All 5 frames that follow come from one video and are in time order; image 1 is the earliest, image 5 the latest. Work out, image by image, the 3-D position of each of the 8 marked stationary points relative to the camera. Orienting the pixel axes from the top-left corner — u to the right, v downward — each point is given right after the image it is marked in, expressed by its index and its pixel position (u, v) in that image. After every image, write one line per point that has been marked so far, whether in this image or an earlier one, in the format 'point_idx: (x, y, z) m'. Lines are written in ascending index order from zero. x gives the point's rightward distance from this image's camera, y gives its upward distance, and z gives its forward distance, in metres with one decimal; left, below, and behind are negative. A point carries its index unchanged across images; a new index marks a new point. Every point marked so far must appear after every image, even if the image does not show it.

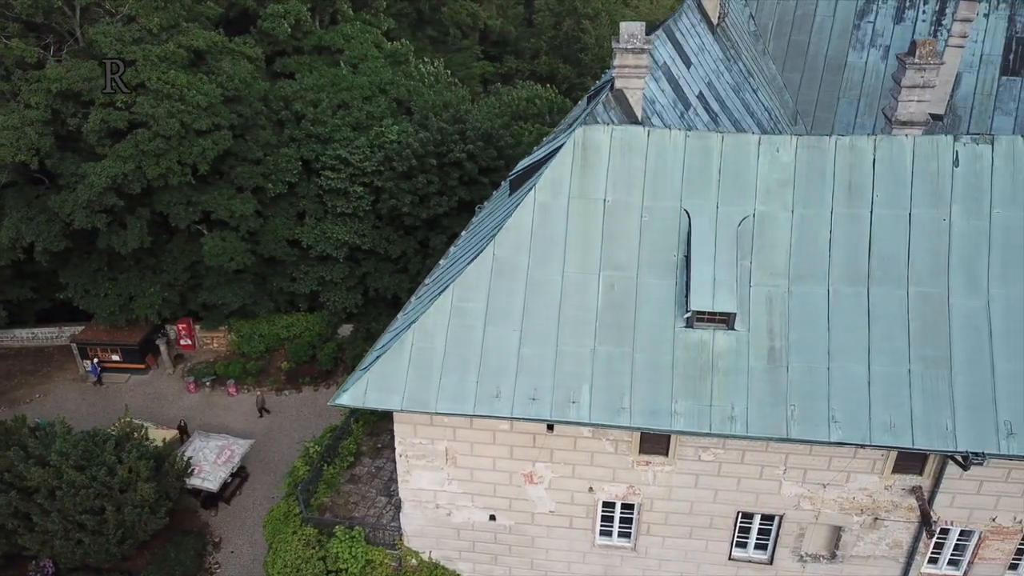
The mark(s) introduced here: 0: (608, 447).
0: (+1.7, -2.8, +17.0) m
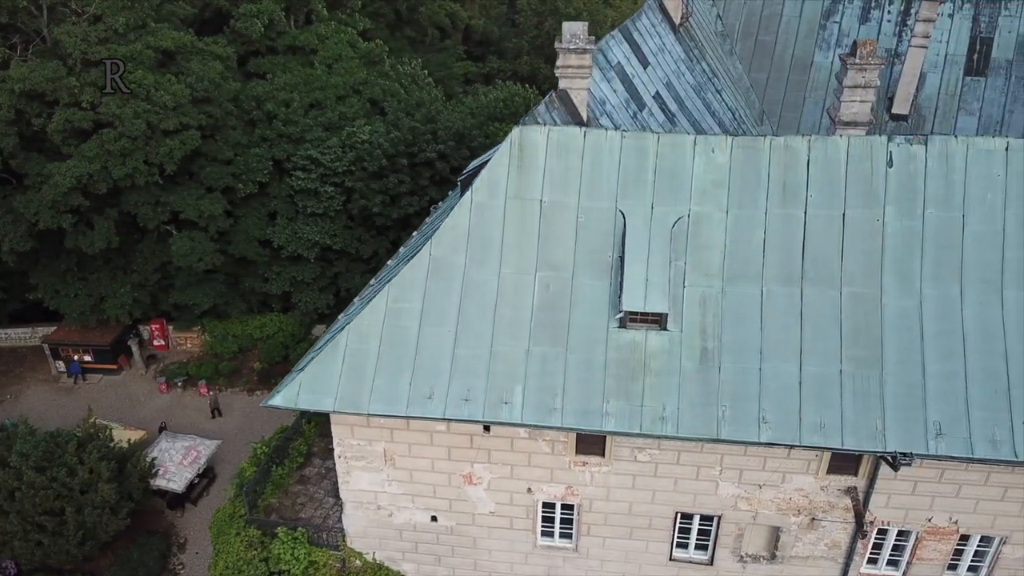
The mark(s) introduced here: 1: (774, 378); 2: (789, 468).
0: (+0.6, -2.8, +17.0) m
1: (+4.3, -1.5, +15.7) m
2: (+4.8, -3.1, +16.6) m
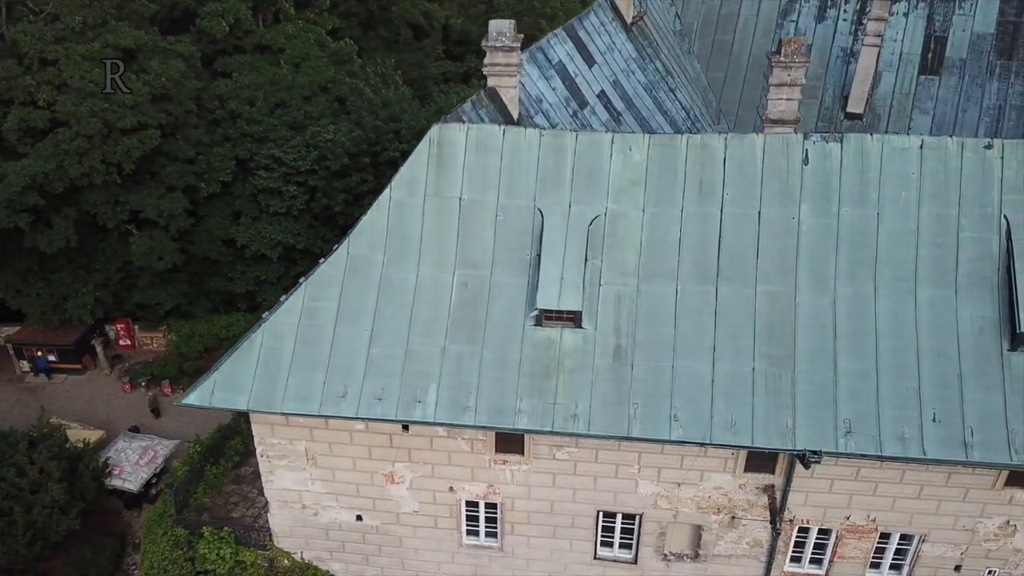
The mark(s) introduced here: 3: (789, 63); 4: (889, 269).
0: (-0.8, -2.8, +17.0) m
1: (+2.8, -1.4, +15.7) m
2: (+3.4, -3.1, +16.6) m
3: (+5.3, +4.3, +18.6) m
4: (+6.3, +0.3, +15.9) m
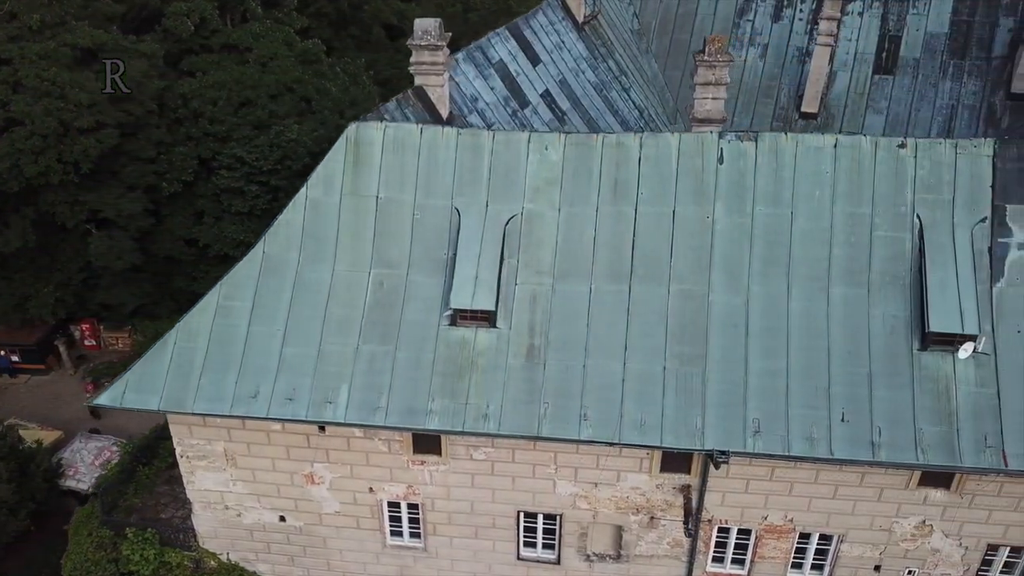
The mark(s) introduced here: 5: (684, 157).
0: (-2.3, -2.8, +16.9) m
1: (+1.4, -1.4, +15.6) m
2: (+1.9, -3.1, +16.5) m
3: (+3.9, +4.4, +18.6) m
4: (+4.8, +0.3, +15.9) m
5: (+2.9, +2.3, +16.5) m
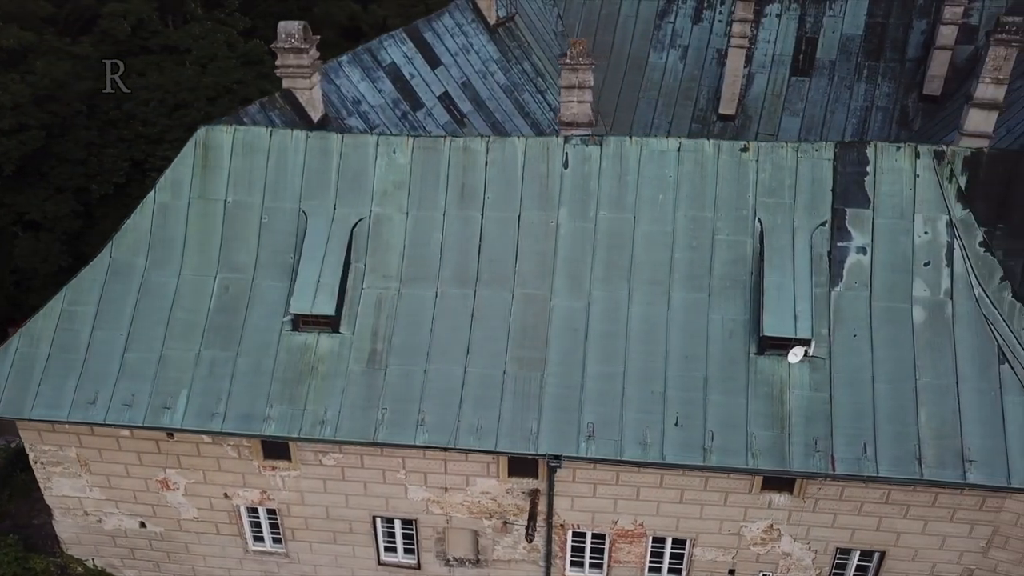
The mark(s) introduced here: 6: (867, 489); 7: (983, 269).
0: (-4.9, -2.9, +16.8) m
1: (-1.2, -1.5, +15.5) m
2: (-0.7, -3.1, +16.4) m
3: (+1.2, +4.3, +18.5) m
4: (+2.2, +0.3, +15.8) m
5: (+0.3, +2.2, +16.5) m
6: (+5.8, -3.3, +15.6) m
7: (+7.7, +0.3, +15.6) m
